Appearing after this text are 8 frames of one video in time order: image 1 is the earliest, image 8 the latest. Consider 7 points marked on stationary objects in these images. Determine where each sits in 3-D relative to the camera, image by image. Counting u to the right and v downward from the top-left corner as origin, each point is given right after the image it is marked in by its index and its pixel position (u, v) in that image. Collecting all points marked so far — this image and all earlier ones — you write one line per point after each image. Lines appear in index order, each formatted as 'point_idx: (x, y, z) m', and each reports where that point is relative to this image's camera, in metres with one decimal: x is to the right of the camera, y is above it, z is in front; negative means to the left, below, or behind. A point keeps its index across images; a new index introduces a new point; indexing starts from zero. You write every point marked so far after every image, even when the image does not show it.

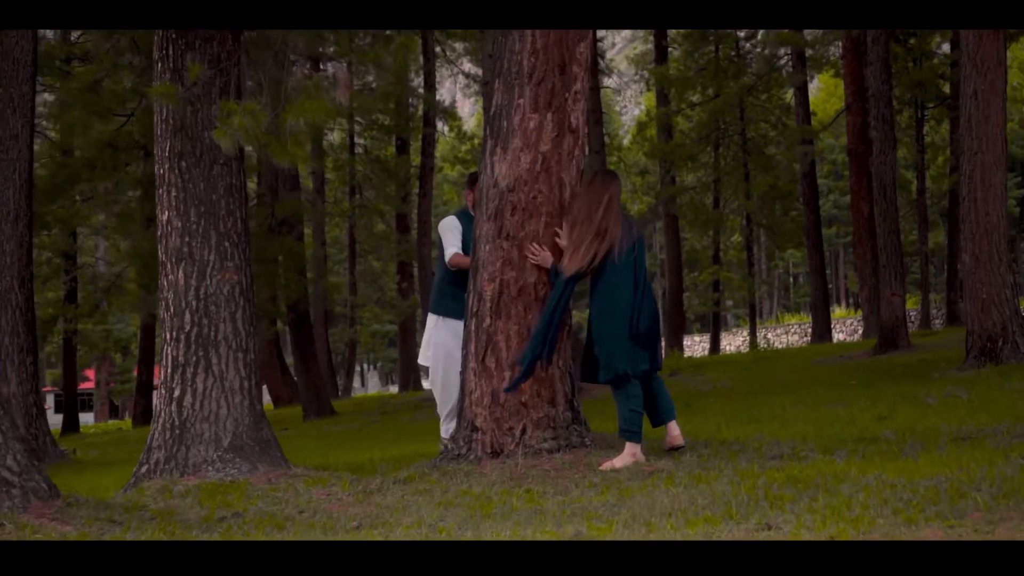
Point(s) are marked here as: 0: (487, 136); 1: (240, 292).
0: (-0.2, +1.1, +8.7) m
1: (-2.1, 0.0, +9.3) m
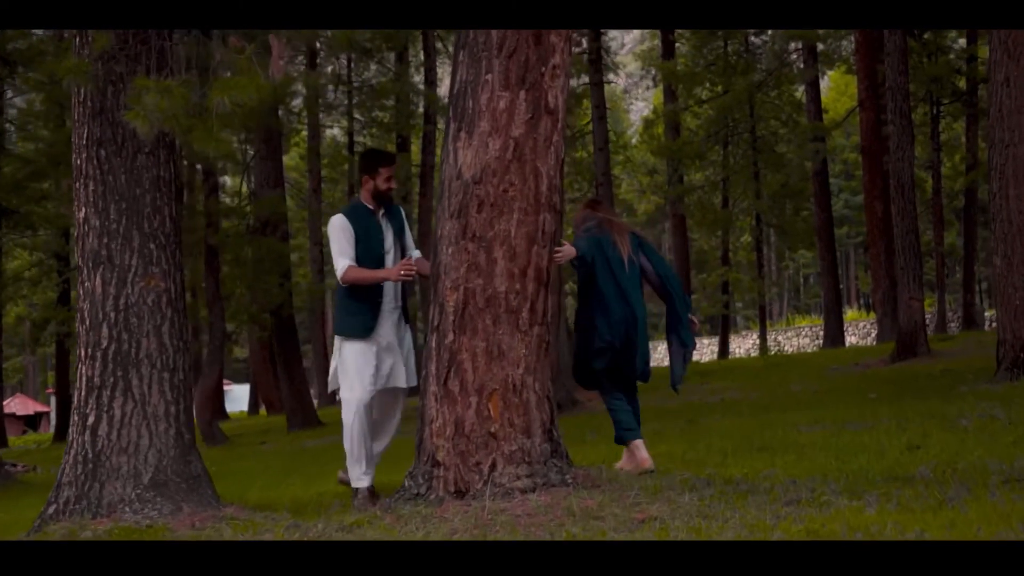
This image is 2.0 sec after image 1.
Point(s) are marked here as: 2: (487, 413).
0: (-0.4, +1.1, +7.4) m
1: (-2.3, -0.1, +8.0) m
2: (-0.2, -0.8, +7.2) m
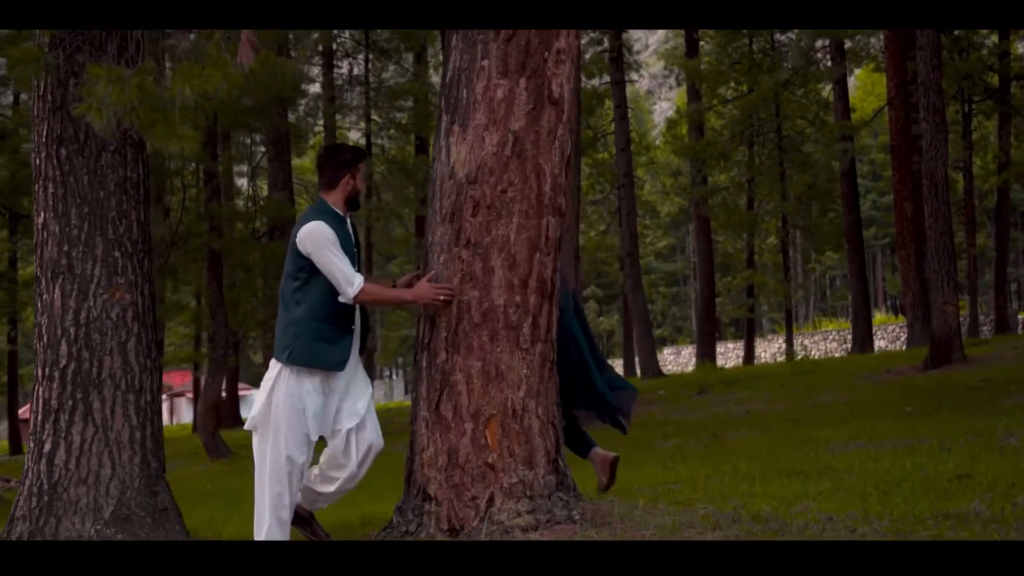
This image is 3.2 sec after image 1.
0: (-0.4, +1.0, +6.6) m
1: (-2.3, -0.2, +7.2) m
2: (-0.2, -0.8, +6.4) m
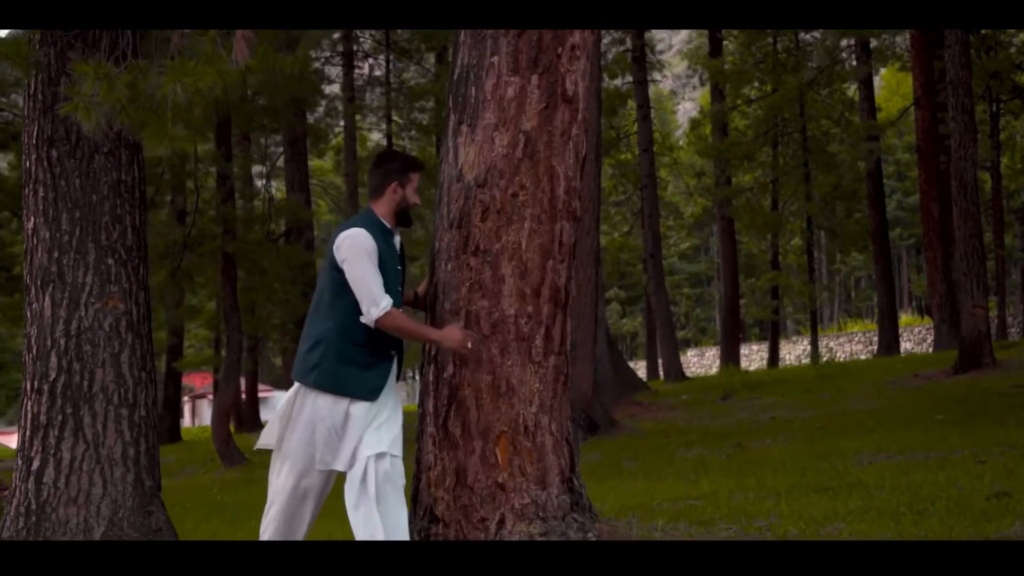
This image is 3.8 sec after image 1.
0: (-0.3, +0.9, +6.3) m
1: (-2.3, -0.2, +6.9) m
2: (-0.1, -0.9, +6.0) m
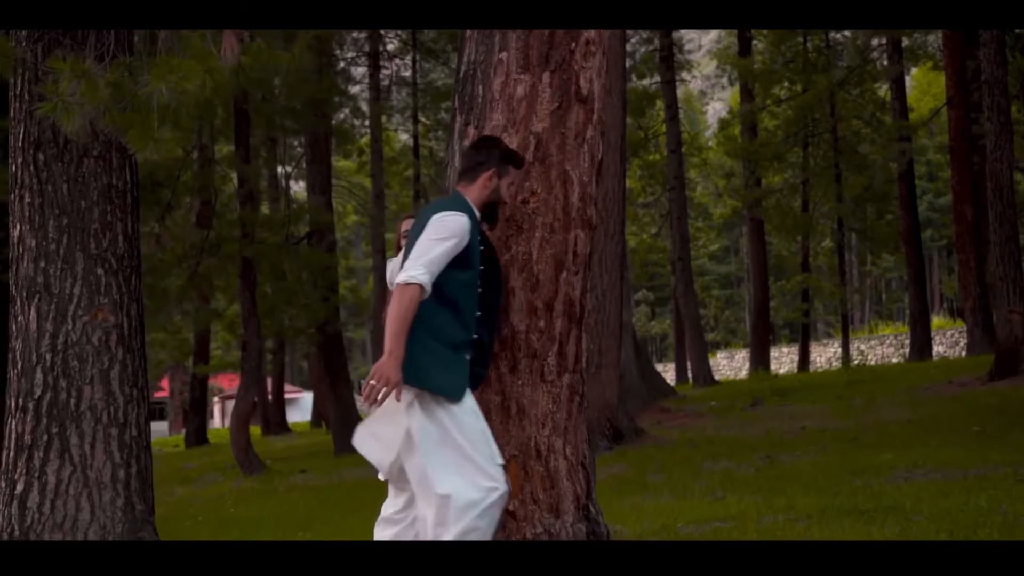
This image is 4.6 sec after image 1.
0: (-0.3, +0.9, +5.9) m
1: (-2.2, -0.3, +6.5) m
2: (0.0, -0.9, +5.6) m
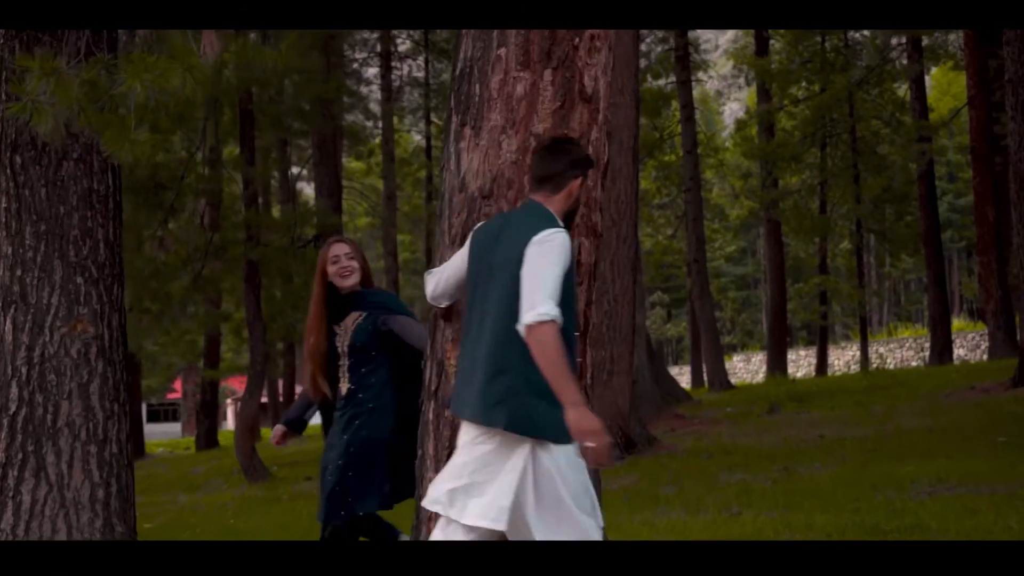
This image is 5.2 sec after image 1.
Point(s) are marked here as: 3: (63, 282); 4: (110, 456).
0: (-0.3, +0.8, +5.5) m
1: (-2.2, -0.3, +6.2) m
2: (-0.1, -1.0, +5.3) m
3: (-2.3, 0.0, +6.1) m
4: (-2.1, -0.9, +6.2) m
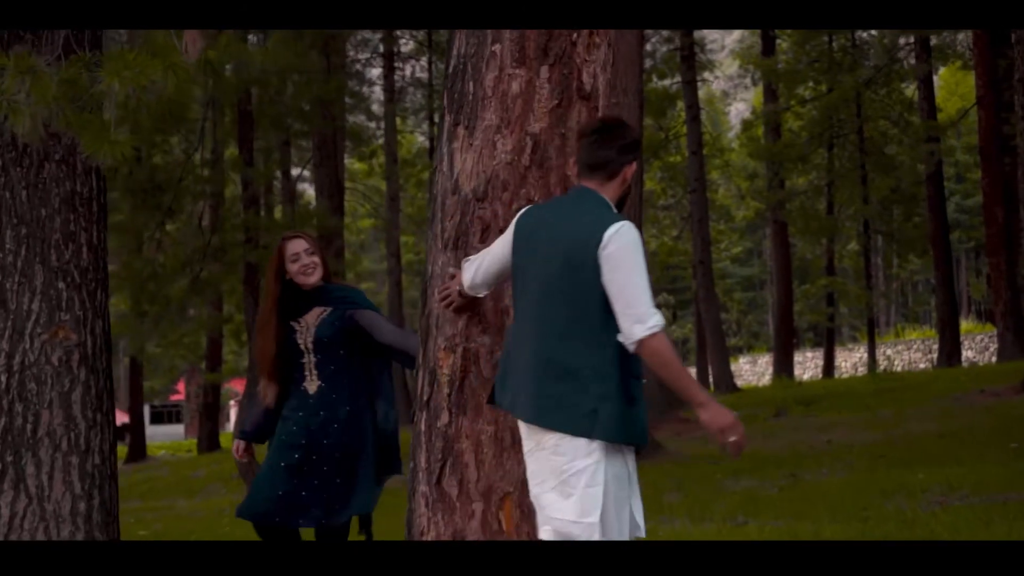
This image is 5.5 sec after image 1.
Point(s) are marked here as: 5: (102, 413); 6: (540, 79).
0: (-0.3, +0.8, +5.3) m
1: (-2.2, -0.4, +6.0) m
2: (-0.1, -1.0, +5.0) m
3: (-2.4, 0.0, +5.9) m
4: (-2.1, -0.9, +6.0) m
5: (-2.1, -0.6, +6.1) m
6: (+0.1, +0.9, +5.1) m
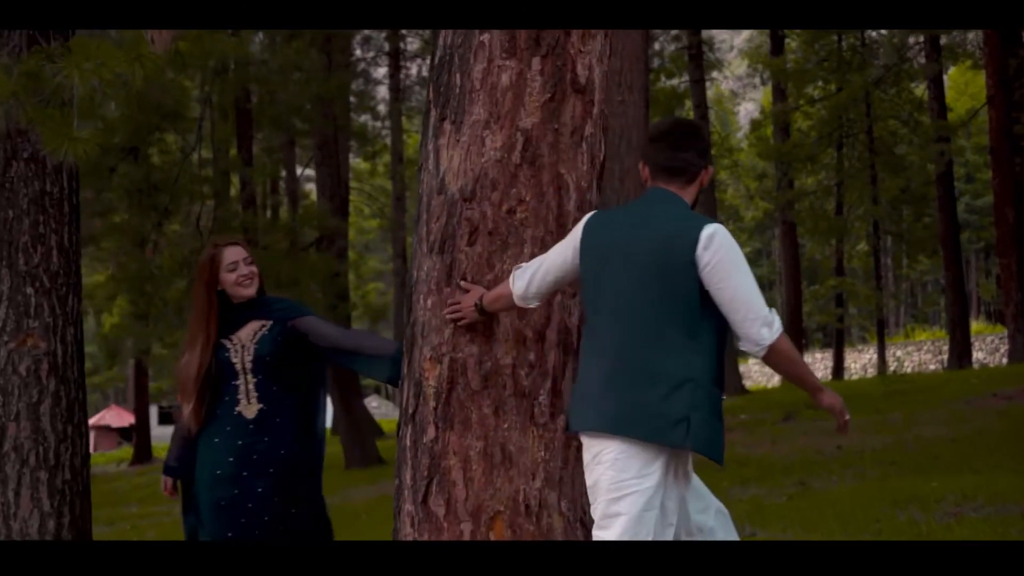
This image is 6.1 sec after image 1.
0: (-0.3, +0.8, +5.0) m
1: (-2.2, -0.4, +5.7) m
2: (-0.1, -1.1, +4.7) m
3: (-2.4, 0.0, +5.6) m
4: (-2.2, -0.9, +5.7) m
5: (-2.1, -0.7, +5.8) m
6: (+0.1, +0.9, +4.8) m
